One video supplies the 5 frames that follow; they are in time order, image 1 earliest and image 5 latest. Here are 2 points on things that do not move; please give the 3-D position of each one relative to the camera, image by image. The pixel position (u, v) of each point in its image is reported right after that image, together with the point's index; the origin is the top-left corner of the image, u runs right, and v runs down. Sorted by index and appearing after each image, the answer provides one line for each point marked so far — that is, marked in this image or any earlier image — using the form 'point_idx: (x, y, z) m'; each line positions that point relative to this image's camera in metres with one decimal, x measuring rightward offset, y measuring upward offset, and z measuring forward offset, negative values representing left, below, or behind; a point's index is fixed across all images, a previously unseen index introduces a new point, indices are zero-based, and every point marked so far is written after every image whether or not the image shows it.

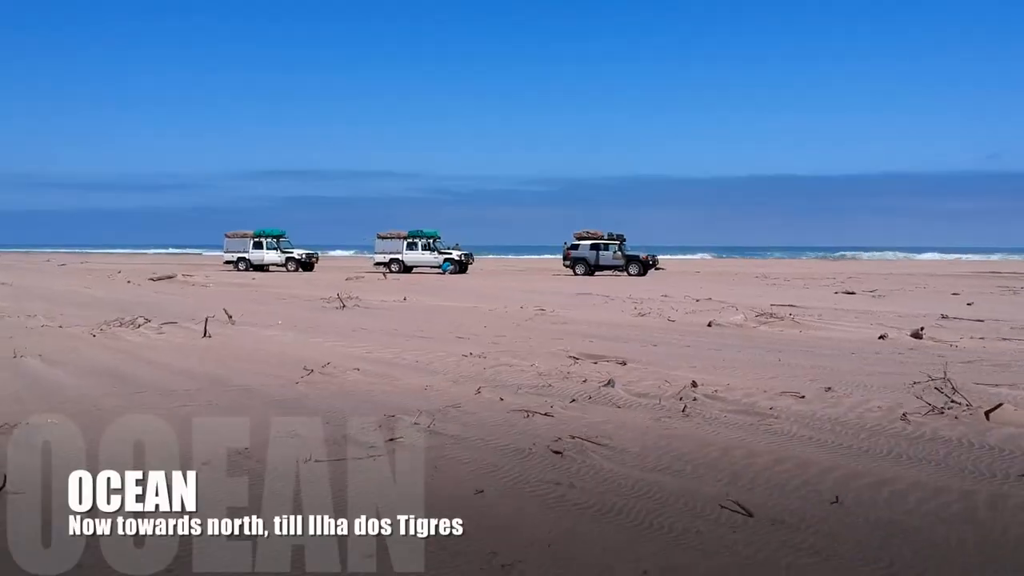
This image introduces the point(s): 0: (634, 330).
0: (+2.6, -1.0, +16.3) m
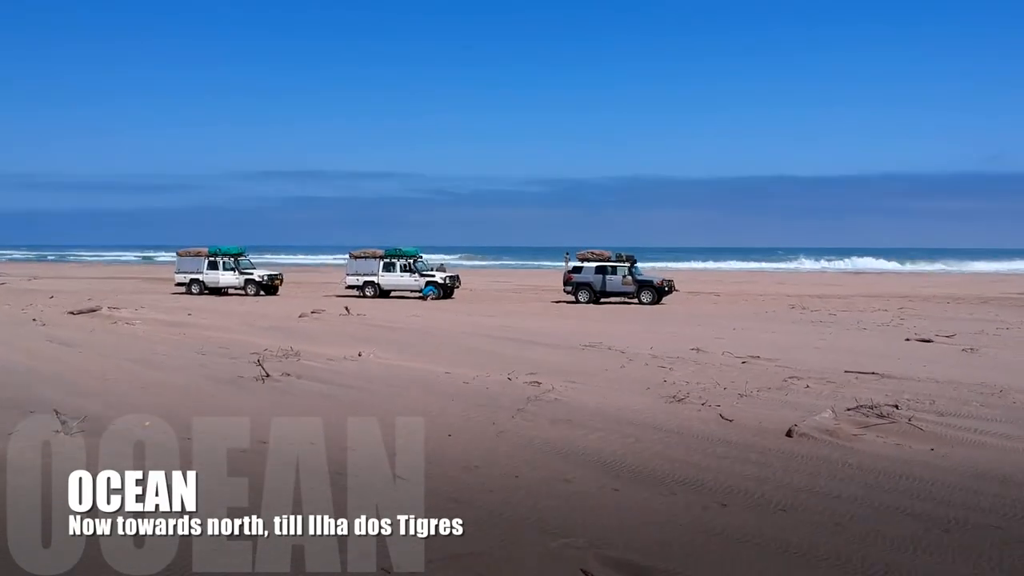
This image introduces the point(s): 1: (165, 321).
0: (+2.5, -1.2, +15.9) m
1: (-8.7, -0.8, +19.7) m
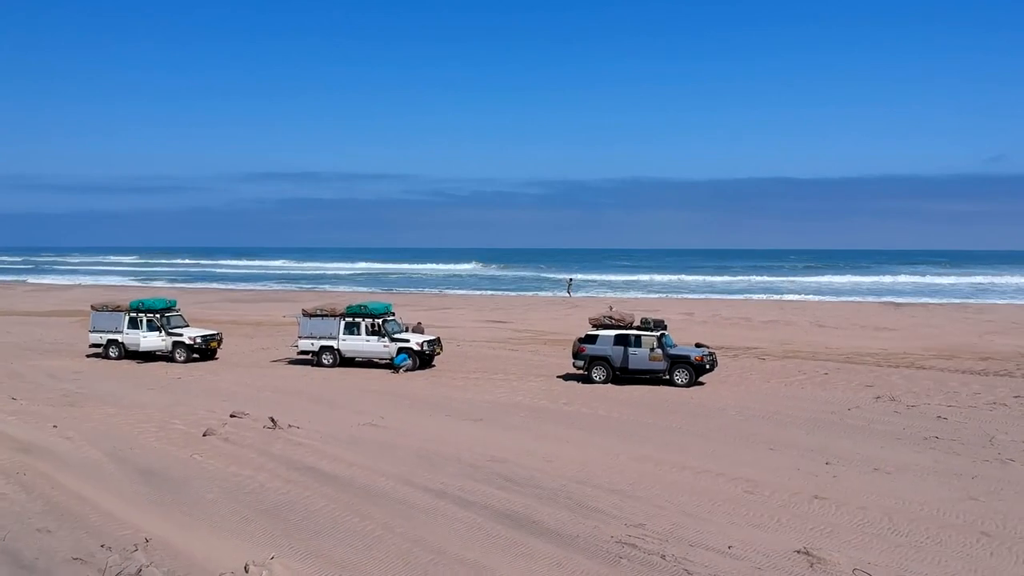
0: (+2.5, -1.6, +15.3) m
1: (-8.7, -1.2, +19.1) m
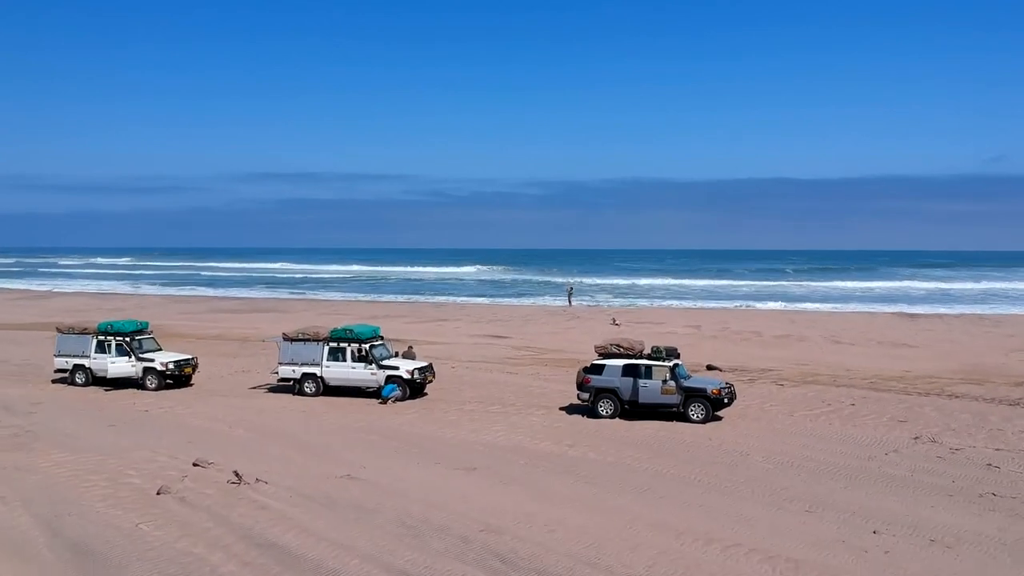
0: (+2.5, -1.7, +14.8) m
1: (-8.7, -1.3, +18.6) m
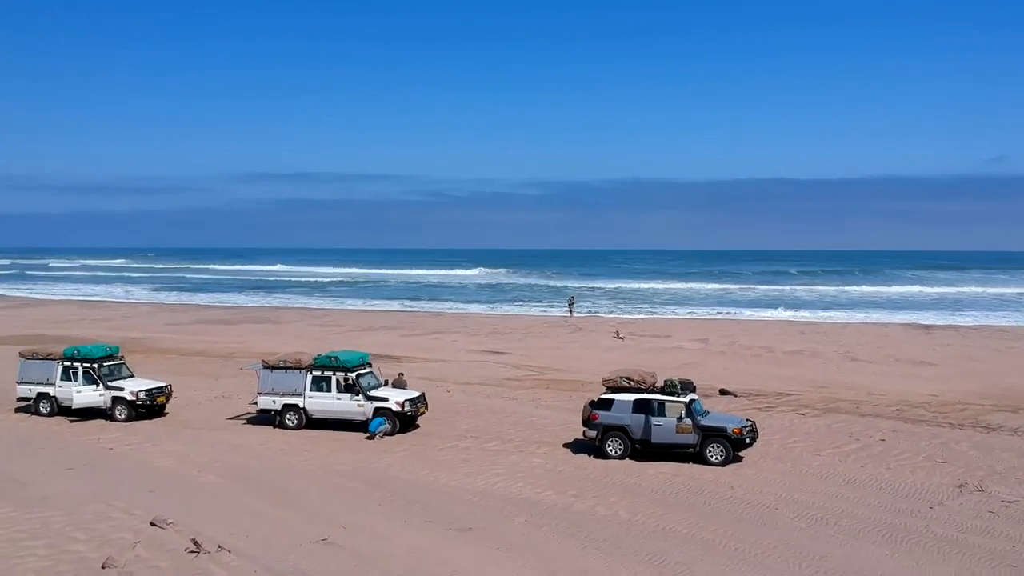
0: (+2.5, -1.9, +14.3) m
1: (-8.7, -1.5, +18.1) m
